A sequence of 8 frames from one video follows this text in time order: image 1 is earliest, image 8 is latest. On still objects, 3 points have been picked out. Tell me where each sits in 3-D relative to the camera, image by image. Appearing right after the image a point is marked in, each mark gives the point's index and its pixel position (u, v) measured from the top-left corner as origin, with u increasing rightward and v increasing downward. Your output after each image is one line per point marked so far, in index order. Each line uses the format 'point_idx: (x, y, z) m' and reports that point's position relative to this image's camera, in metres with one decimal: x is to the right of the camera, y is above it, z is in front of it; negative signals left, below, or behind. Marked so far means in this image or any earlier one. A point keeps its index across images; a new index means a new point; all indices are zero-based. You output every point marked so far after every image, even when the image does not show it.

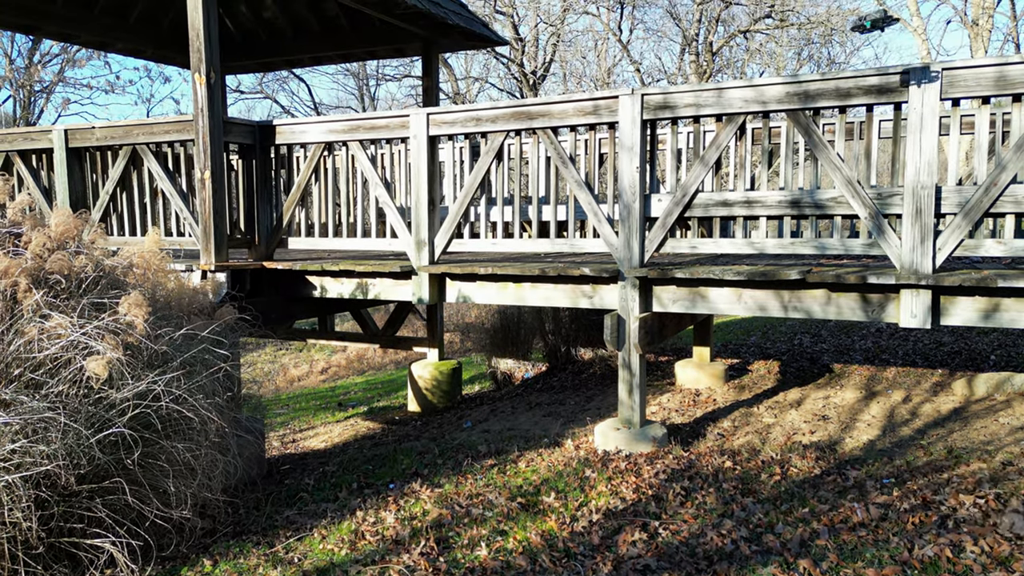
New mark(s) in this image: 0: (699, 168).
0: (+1.6, +1.1, +6.3) m
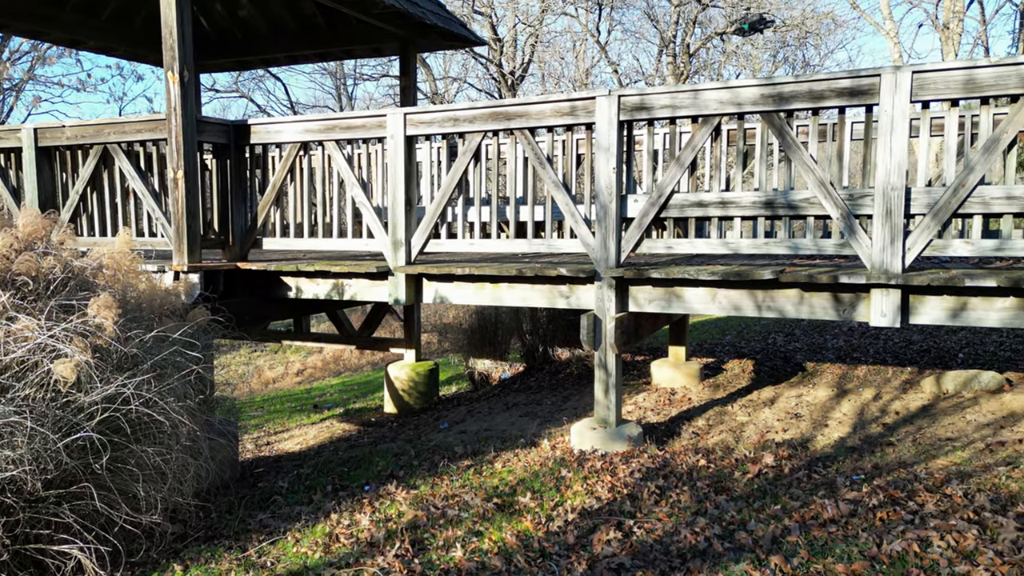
0: (+1.4, +1.1, +6.3) m
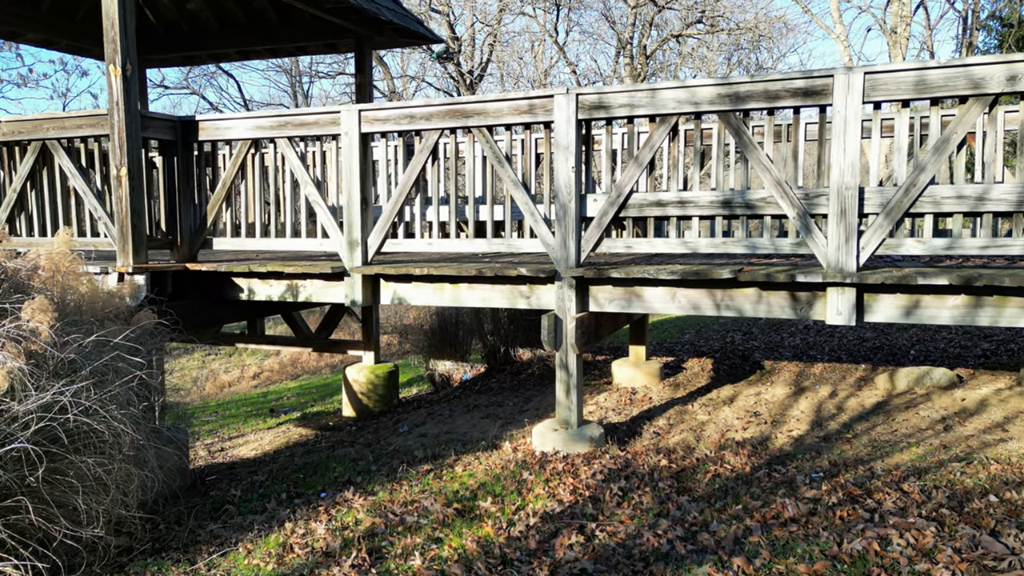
0: (+1.1, +1.1, +6.3) m
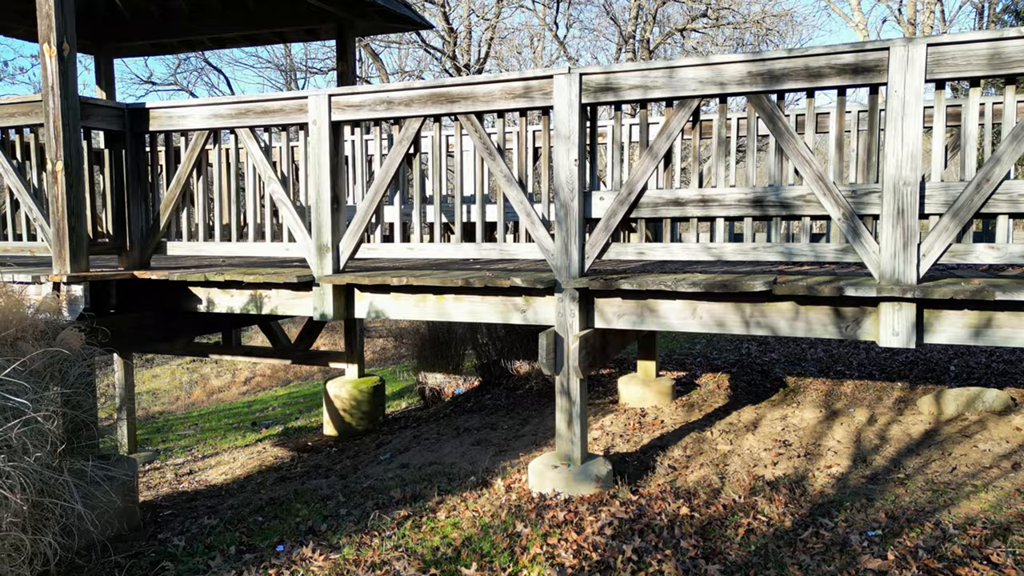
0: (+1.0, +1.0, +5.4) m
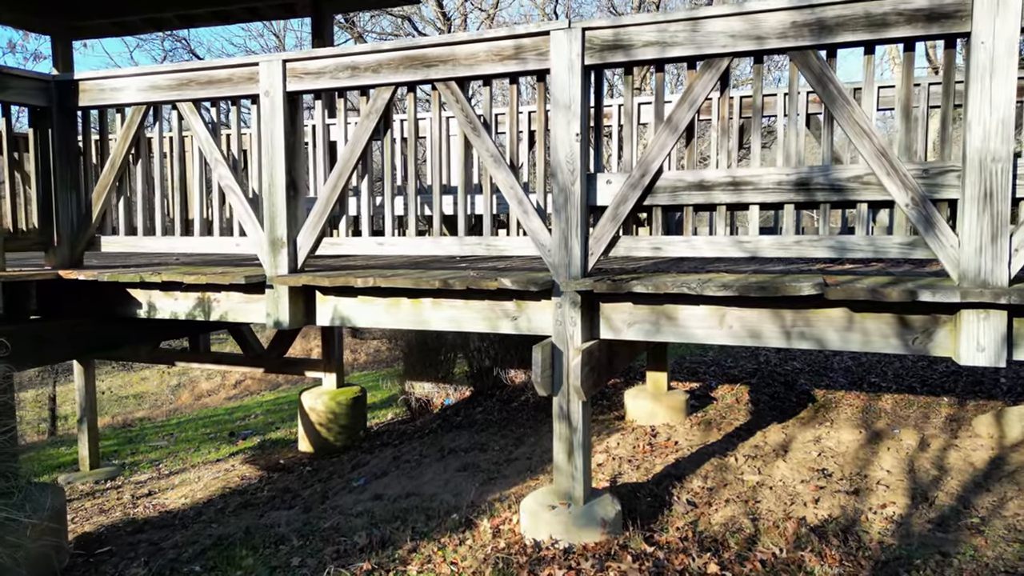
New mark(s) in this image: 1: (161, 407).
0: (+0.9, +0.9, +4.4) m
1: (-8.8, -3.0, +17.9) m
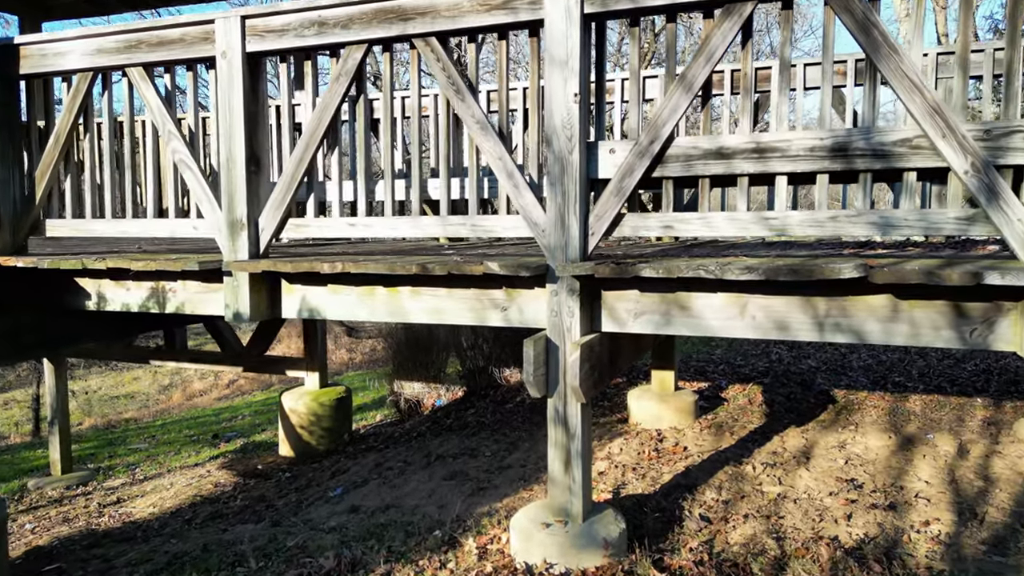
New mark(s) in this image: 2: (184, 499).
0: (+0.9, +1.0, +3.8) m
1: (-8.8, -2.9, +17.3) m
2: (-3.6, -2.3, +7.8) m
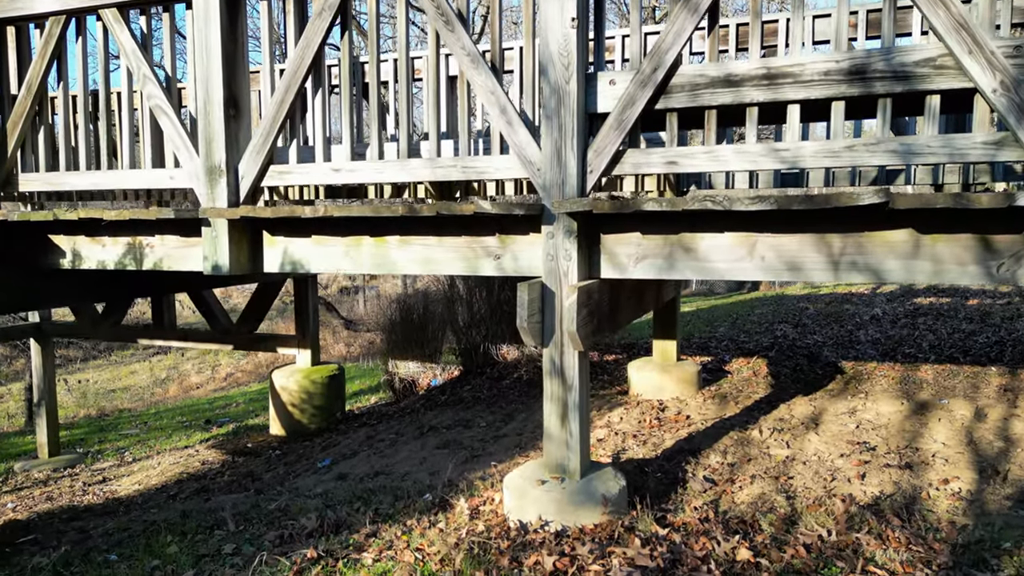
0: (+0.8, +1.3, +3.5) m
1: (-8.9, -2.6, +17.1) m
2: (-3.6, -2.0, +7.6) m
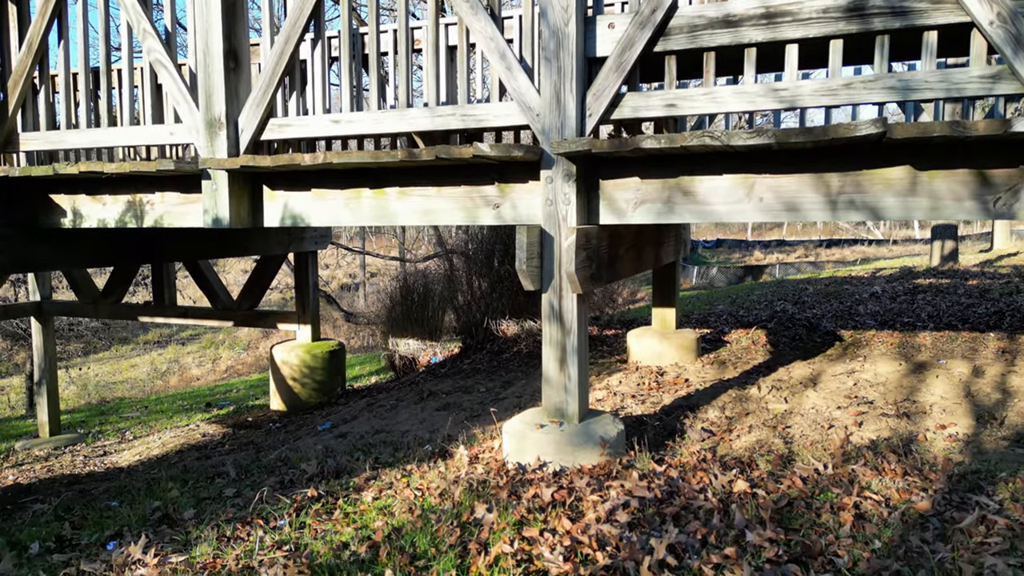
0: (+0.8, +1.6, +3.5) m
1: (-8.9, -2.3, +17.1) m
2: (-3.6, -1.7, +7.6) m
